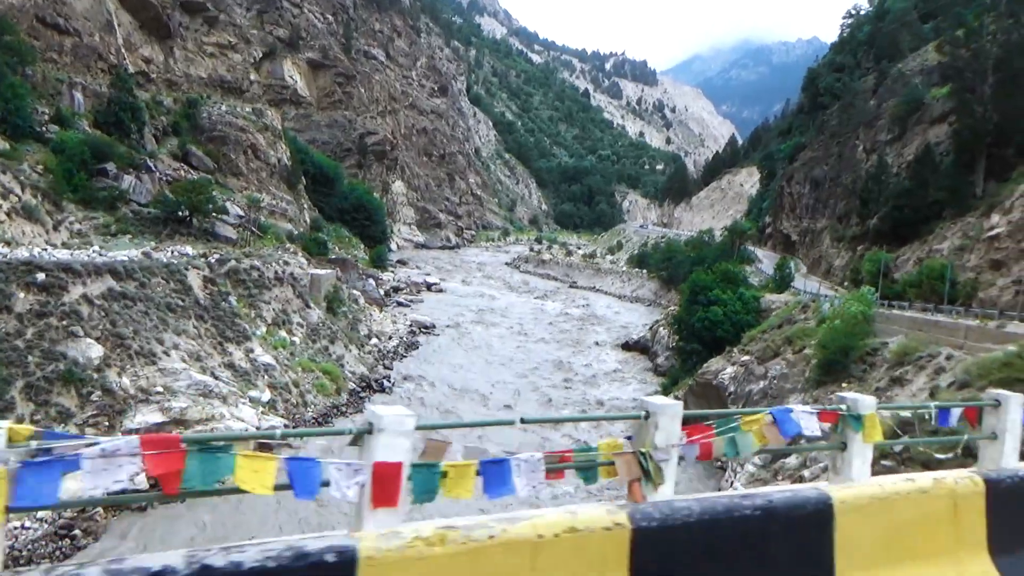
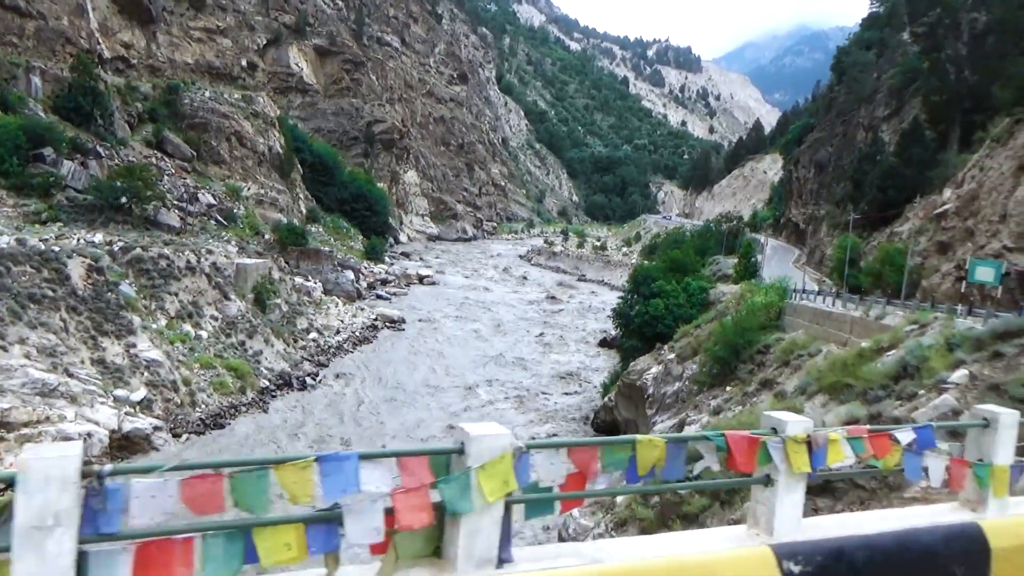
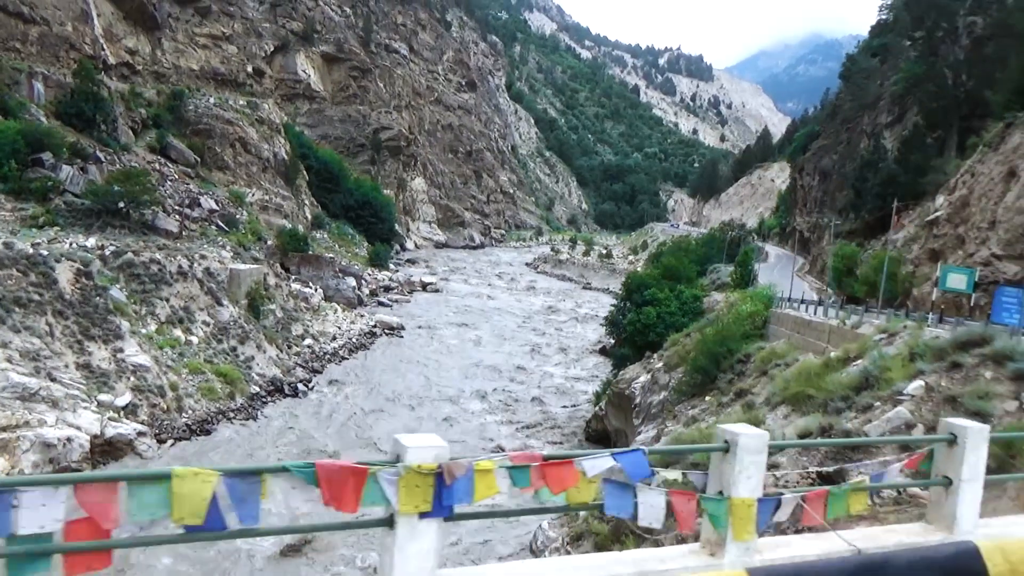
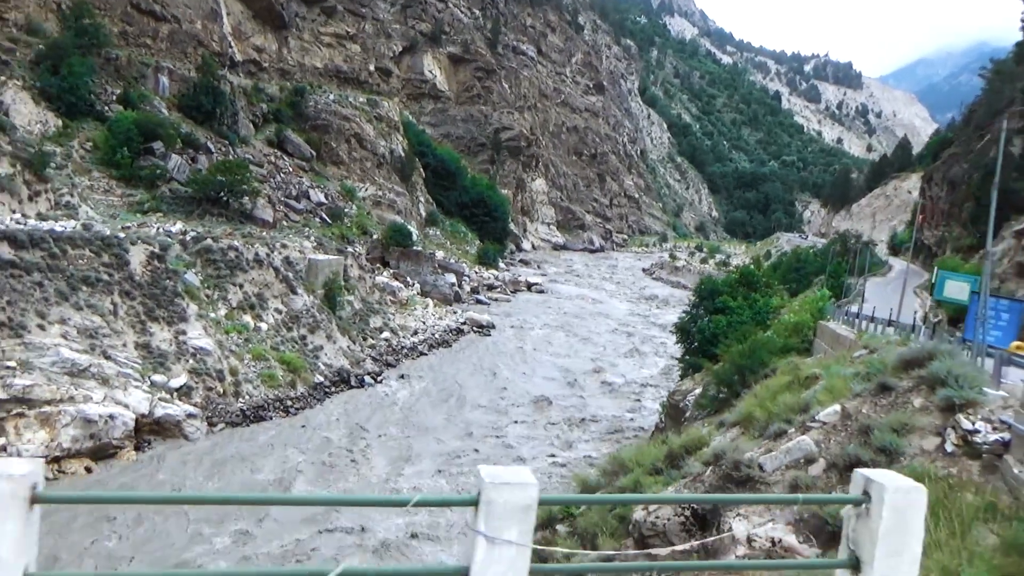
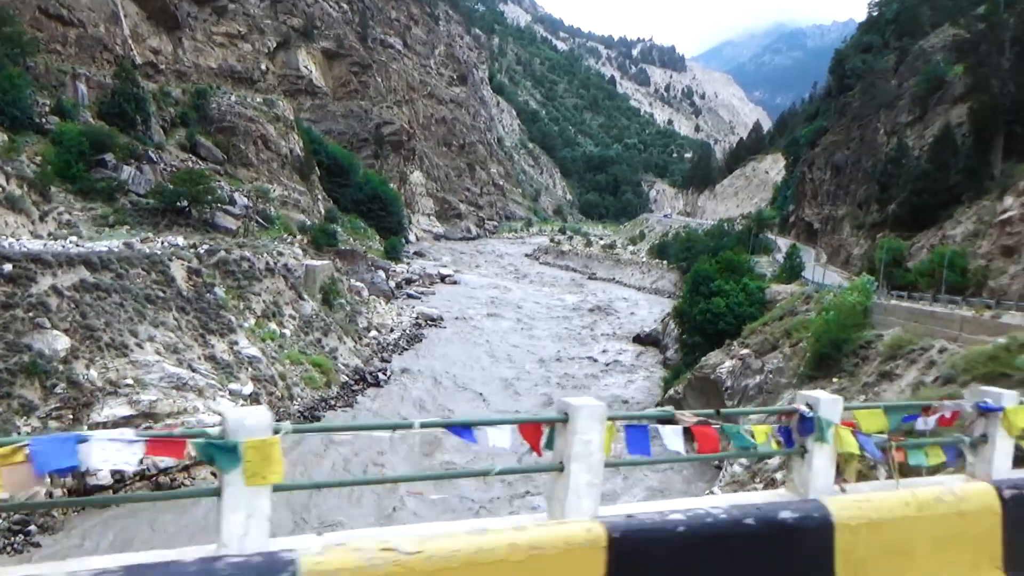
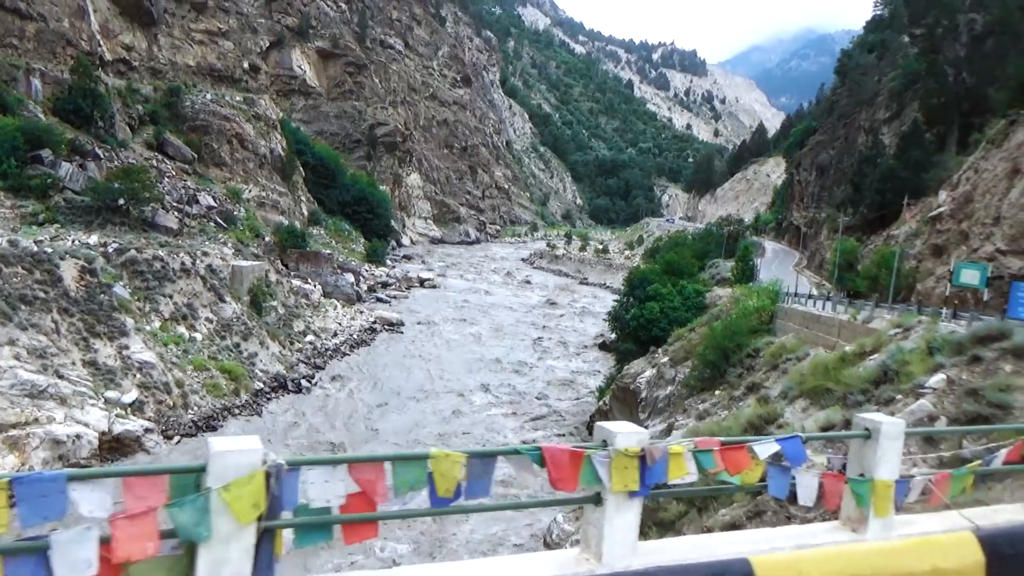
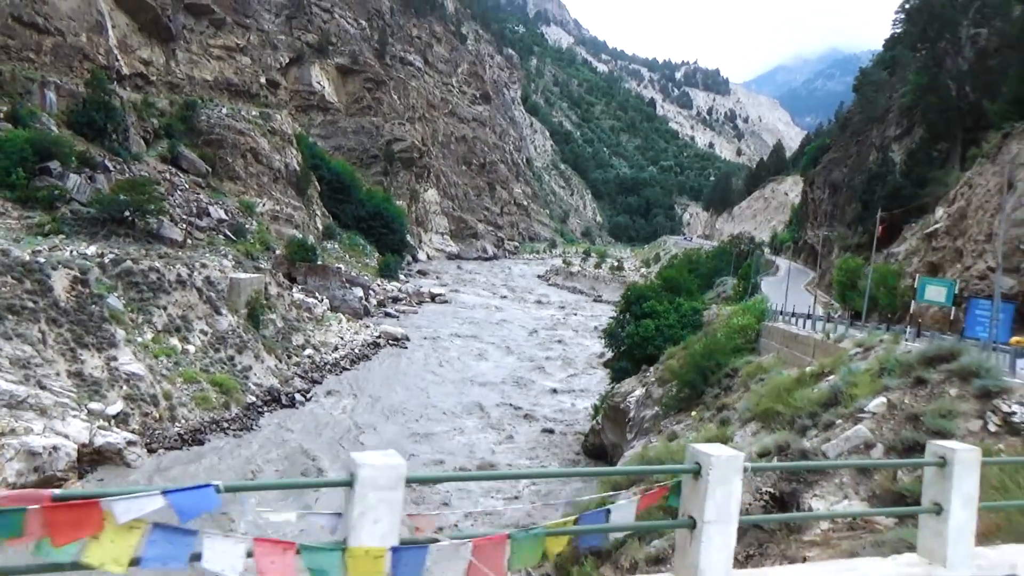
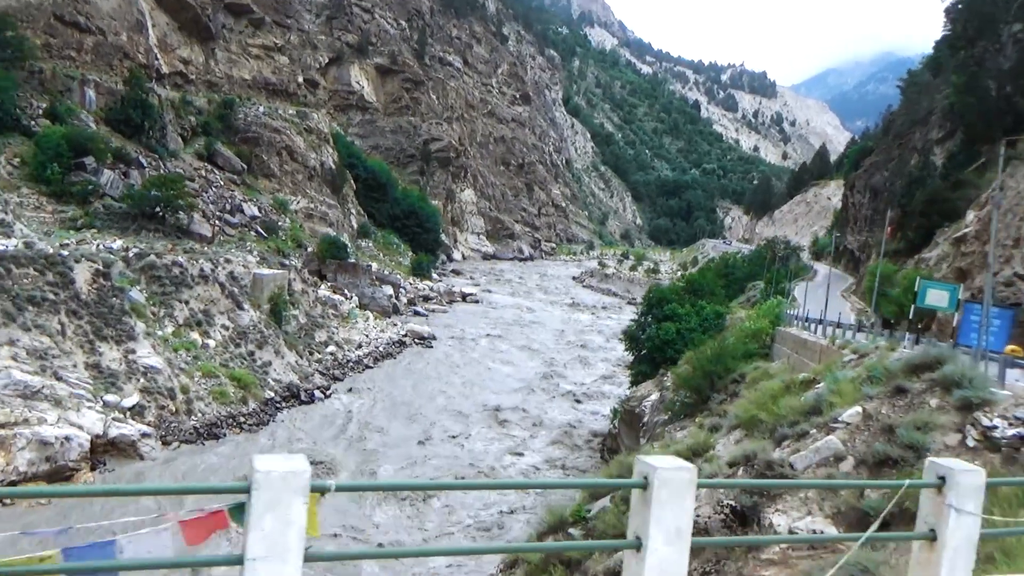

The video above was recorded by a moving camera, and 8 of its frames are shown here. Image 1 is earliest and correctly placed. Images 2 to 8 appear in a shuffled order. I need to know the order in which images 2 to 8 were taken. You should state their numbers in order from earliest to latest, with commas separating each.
5, 2, 6, 3, 7, 8, 4
